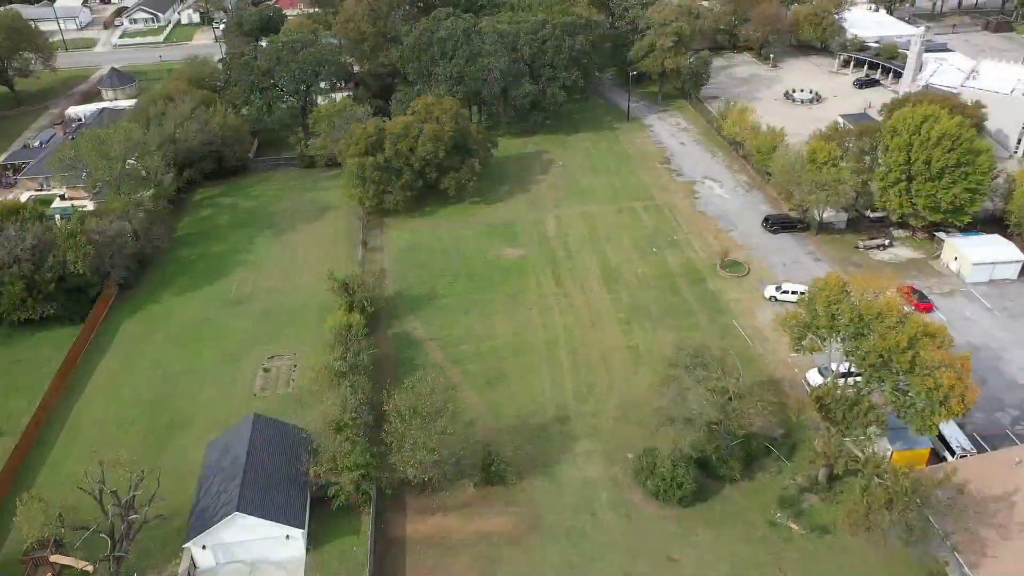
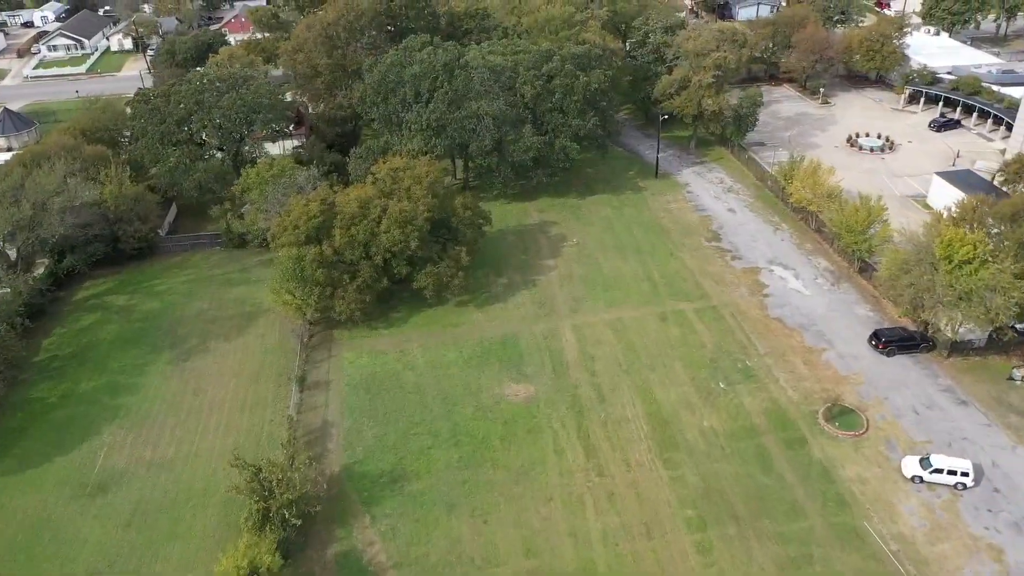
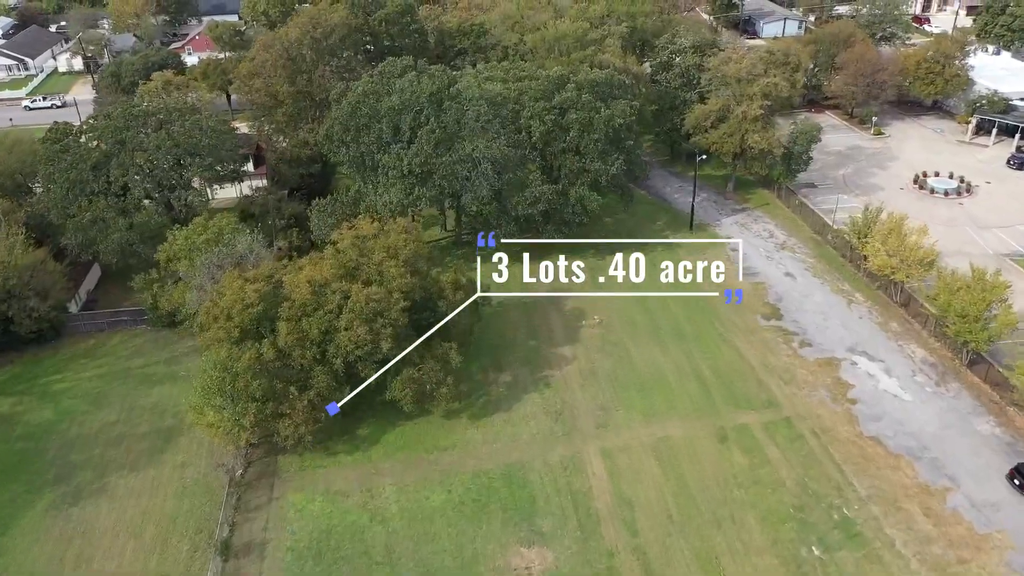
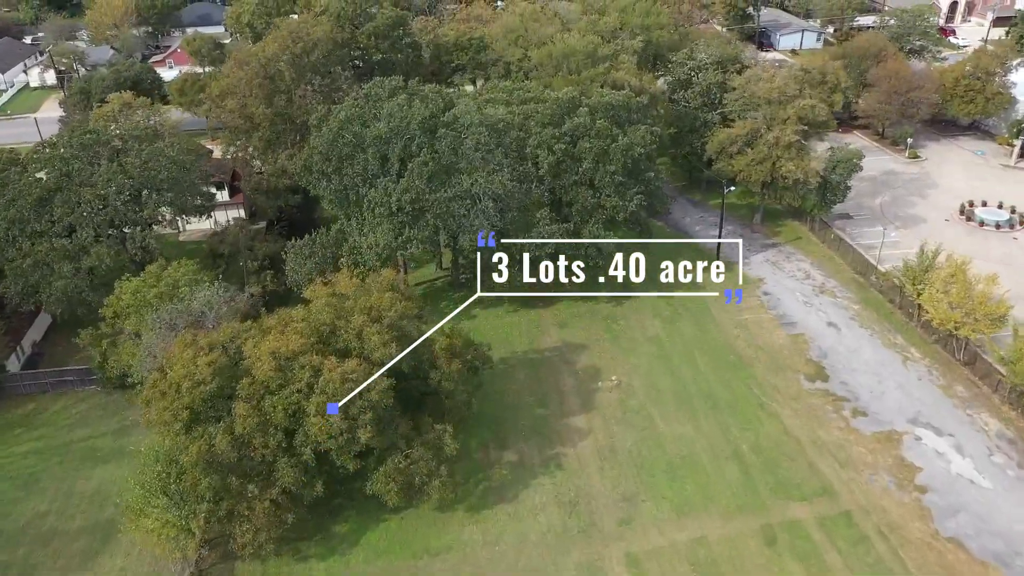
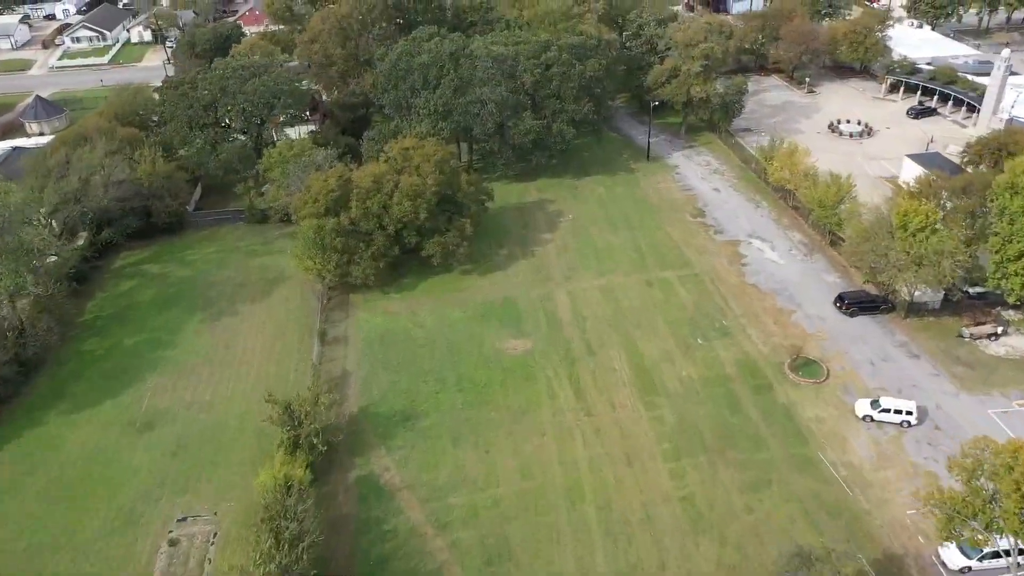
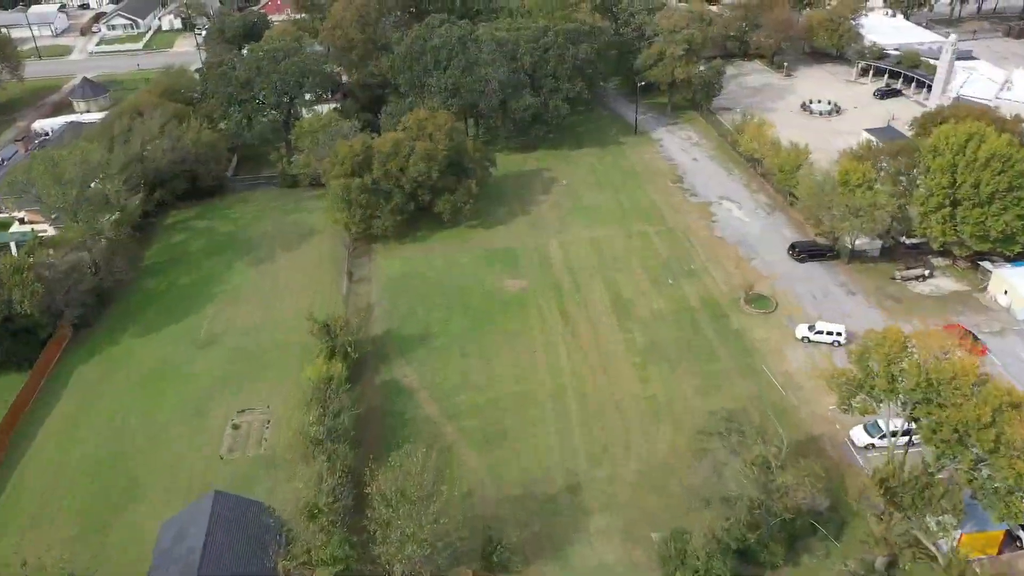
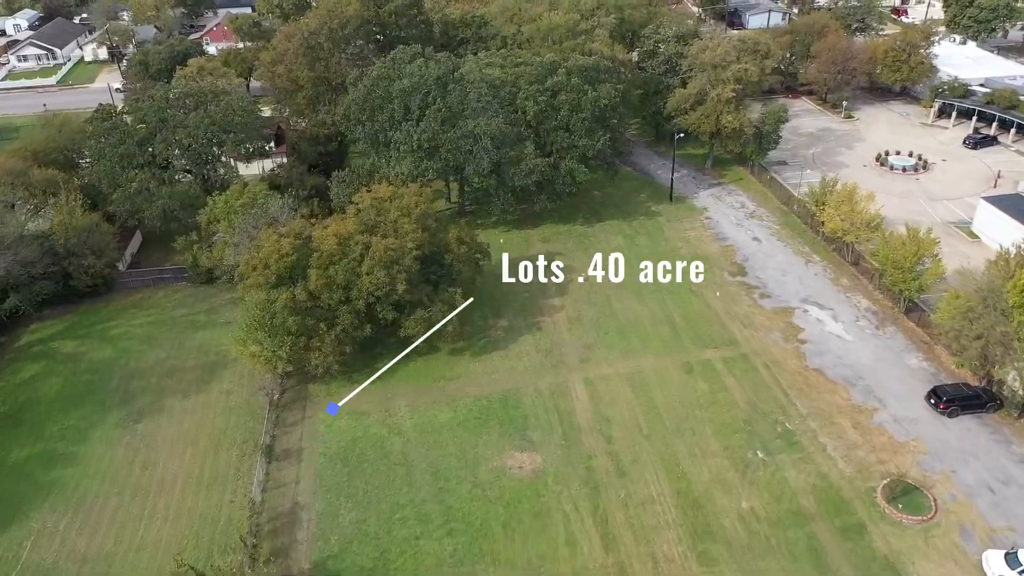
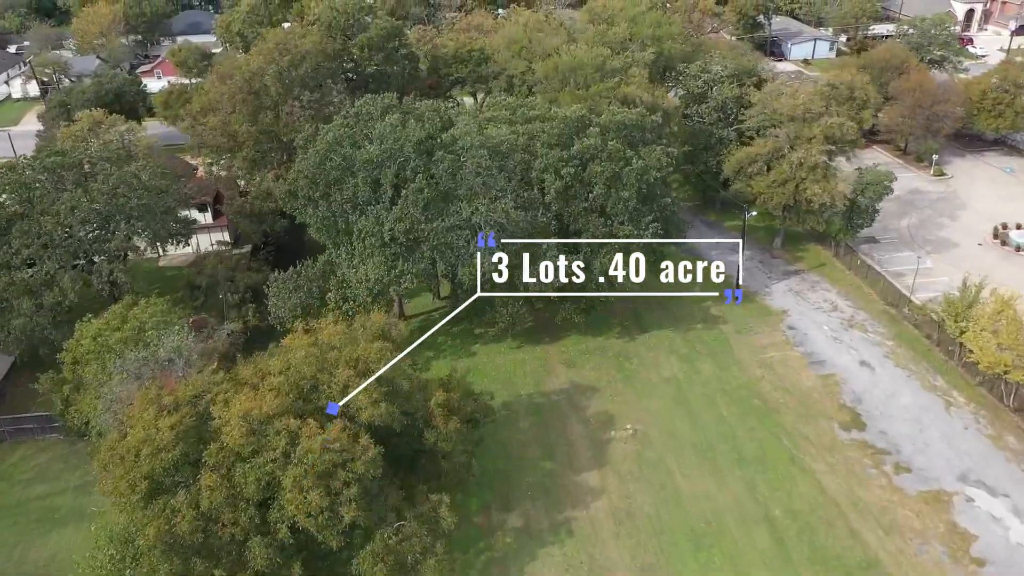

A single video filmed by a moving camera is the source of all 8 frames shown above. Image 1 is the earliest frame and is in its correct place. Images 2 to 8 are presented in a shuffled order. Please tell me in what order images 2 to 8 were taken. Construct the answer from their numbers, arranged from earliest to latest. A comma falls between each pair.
6, 5, 2, 7, 3, 4, 8
